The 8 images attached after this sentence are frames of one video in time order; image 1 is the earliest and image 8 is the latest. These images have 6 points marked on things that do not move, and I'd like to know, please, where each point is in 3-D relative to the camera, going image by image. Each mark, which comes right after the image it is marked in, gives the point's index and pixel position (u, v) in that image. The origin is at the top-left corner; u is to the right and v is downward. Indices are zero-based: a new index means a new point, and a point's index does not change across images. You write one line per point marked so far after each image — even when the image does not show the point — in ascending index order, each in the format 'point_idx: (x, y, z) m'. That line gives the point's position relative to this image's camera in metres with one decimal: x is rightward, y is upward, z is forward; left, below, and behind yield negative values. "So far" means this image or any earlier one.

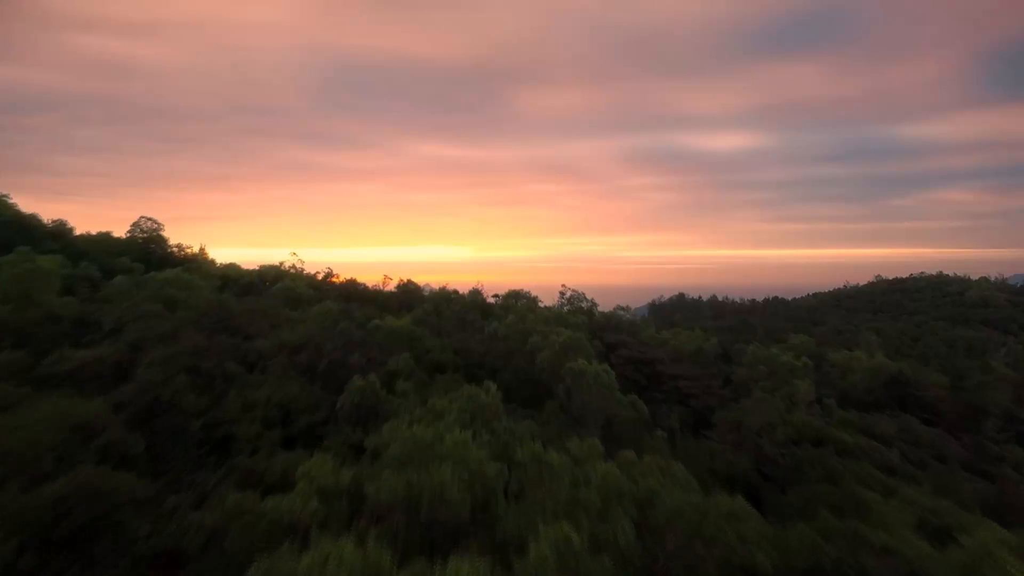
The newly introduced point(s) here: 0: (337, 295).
0: (-6.2, -0.3, +11.7) m
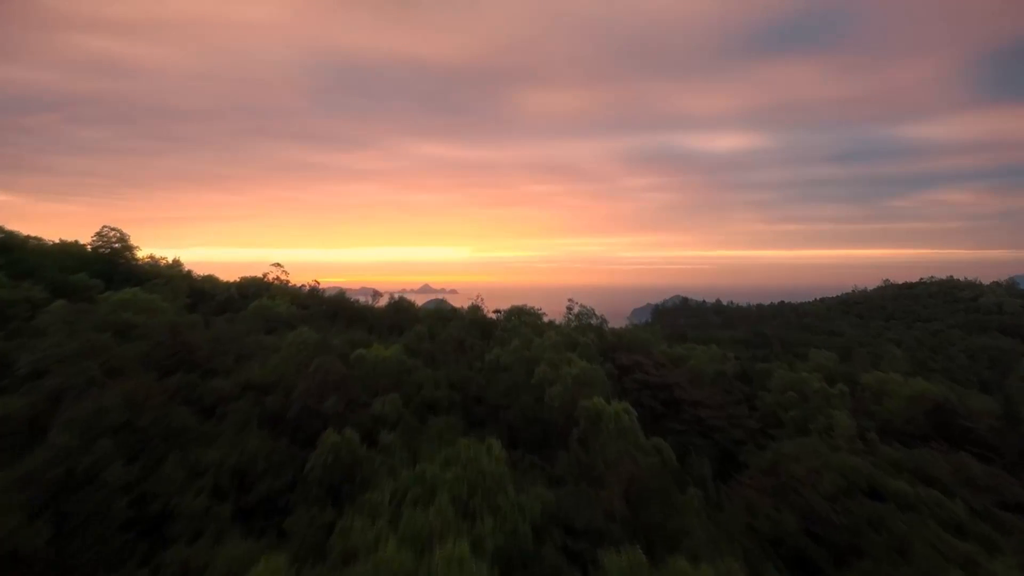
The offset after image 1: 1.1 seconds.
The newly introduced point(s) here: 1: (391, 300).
0: (-6.1, -0.8, +10.6) m
1: (-3.9, -0.5, +10.7) m
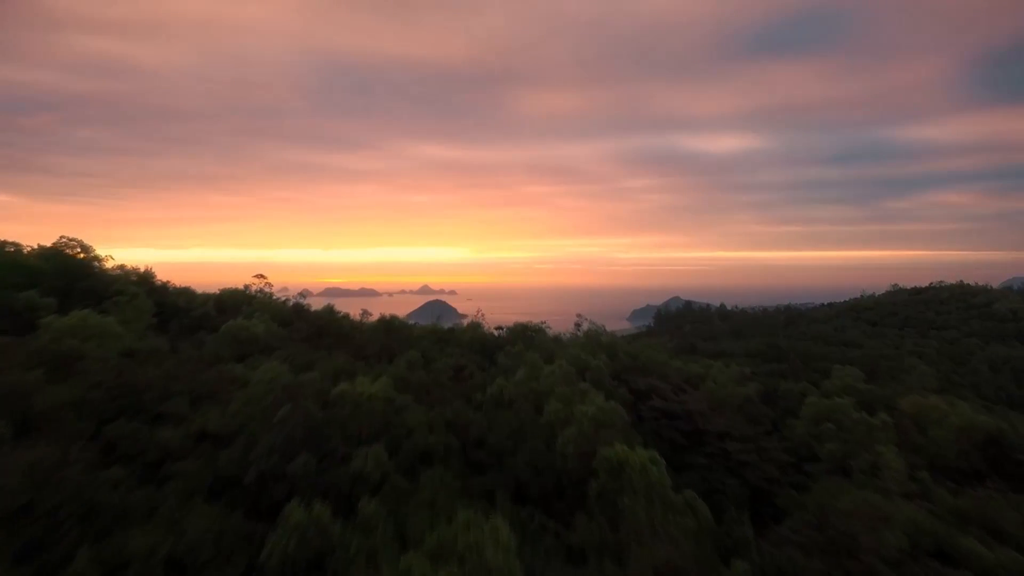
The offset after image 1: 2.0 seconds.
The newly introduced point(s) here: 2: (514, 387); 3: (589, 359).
0: (-6.0, -1.3, +9.5) m
1: (-3.8, -1.0, +9.7) m
2: (0.0, -2.2, +7.2) m
3: (+2.3, -2.1, +9.7) m
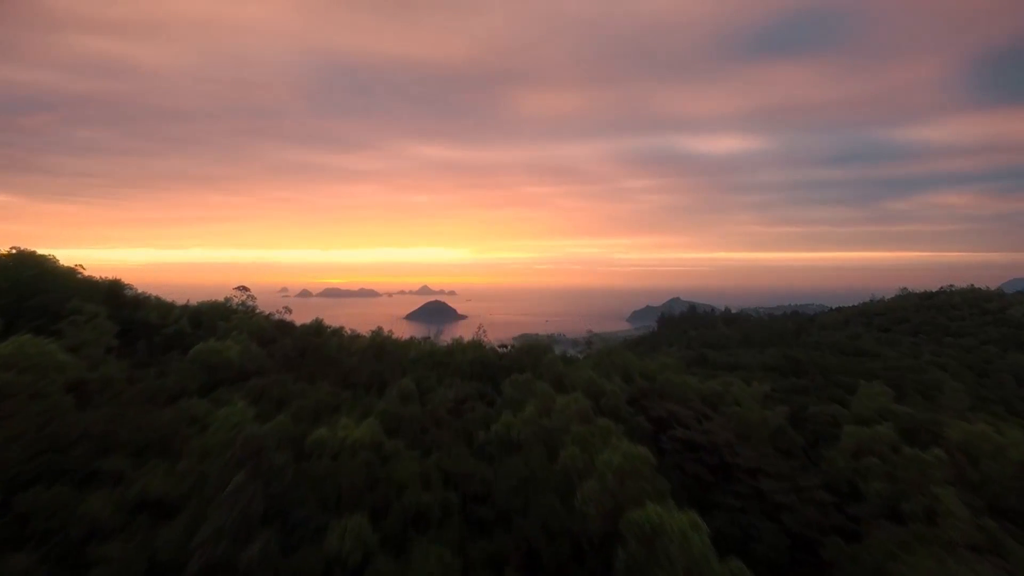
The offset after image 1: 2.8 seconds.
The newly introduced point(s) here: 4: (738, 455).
0: (-5.8, -1.7, +8.5) m
1: (-3.6, -1.4, +8.7) m
2: (+0.2, -2.6, +6.2) m
3: (+2.4, -2.6, +8.7) m
4: (+5.7, -4.2, +8.3) m
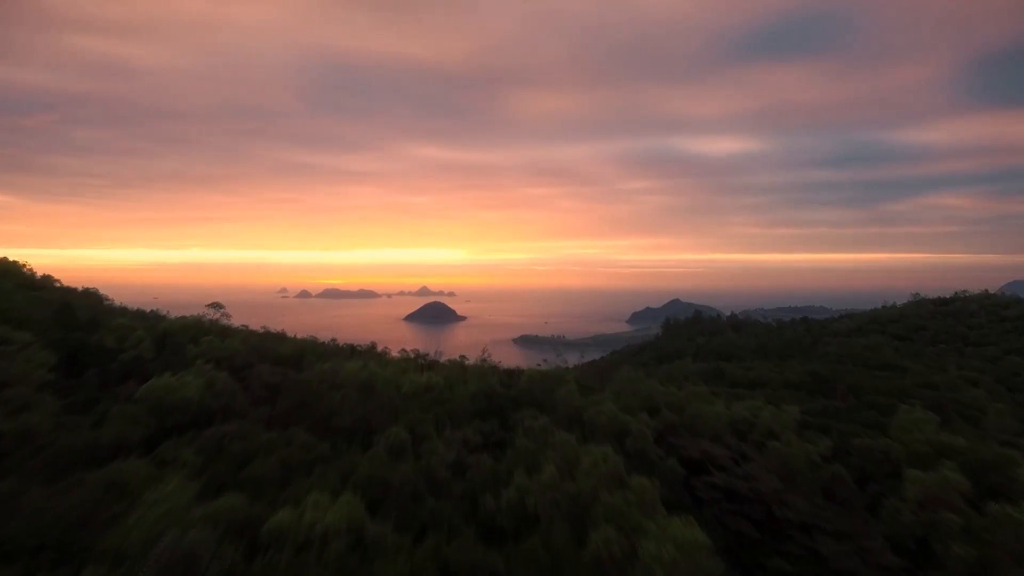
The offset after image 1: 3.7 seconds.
0: (-5.6, -2.2, +7.3) m
1: (-3.4, -2.0, +7.4) m
2: (+0.4, -3.1, +5.0) m
3: (+2.7, -3.1, +7.5) m
4: (+5.9, -4.7, +7.1) m
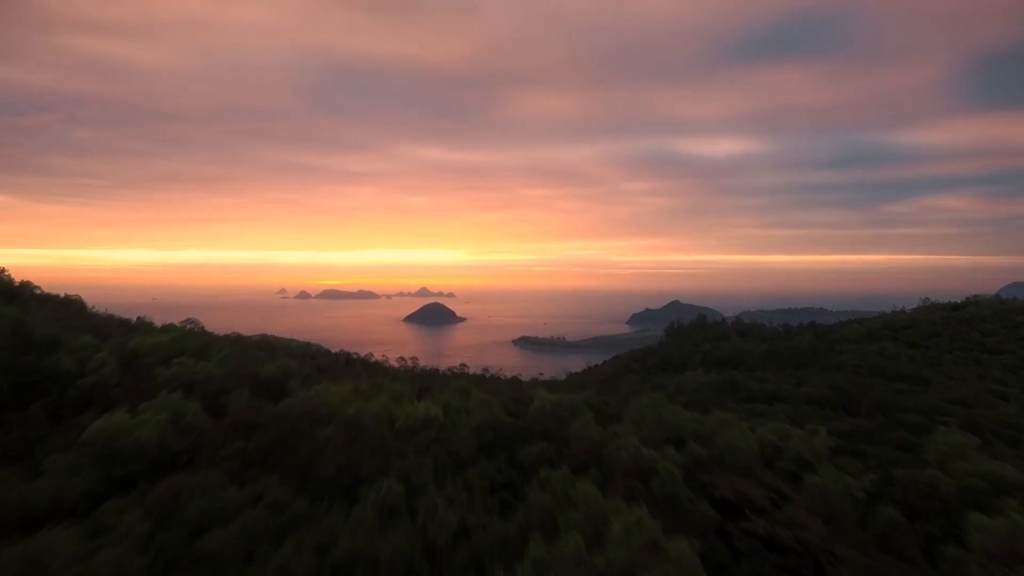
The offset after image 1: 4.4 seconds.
0: (-5.4, -2.6, +6.3) m
1: (-3.2, -2.3, +6.5) m
2: (+0.6, -3.5, +4.1) m
3: (+2.9, -3.5, +6.6) m
4: (+6.1, -5.1, +6.2) m
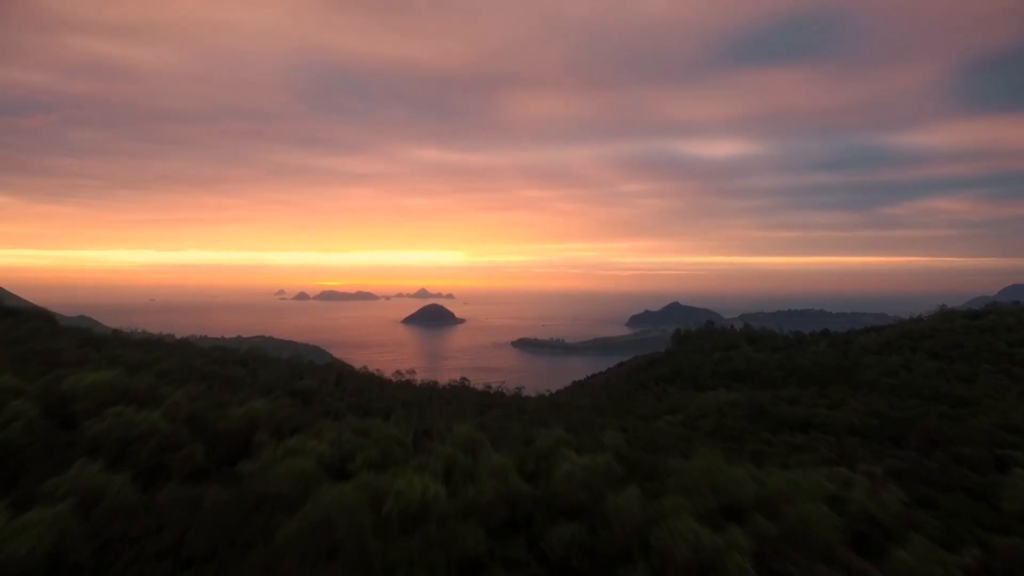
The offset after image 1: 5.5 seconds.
0: (-5.0, -3.2, +4.8) m
1: (-2.8, -3.0, +5.0) m
2: (+1.0, -4.1, +2.5) m
3: (+3.2, -4.1, +5.0) m
4: (+6.5, -5.7, +4.6) m
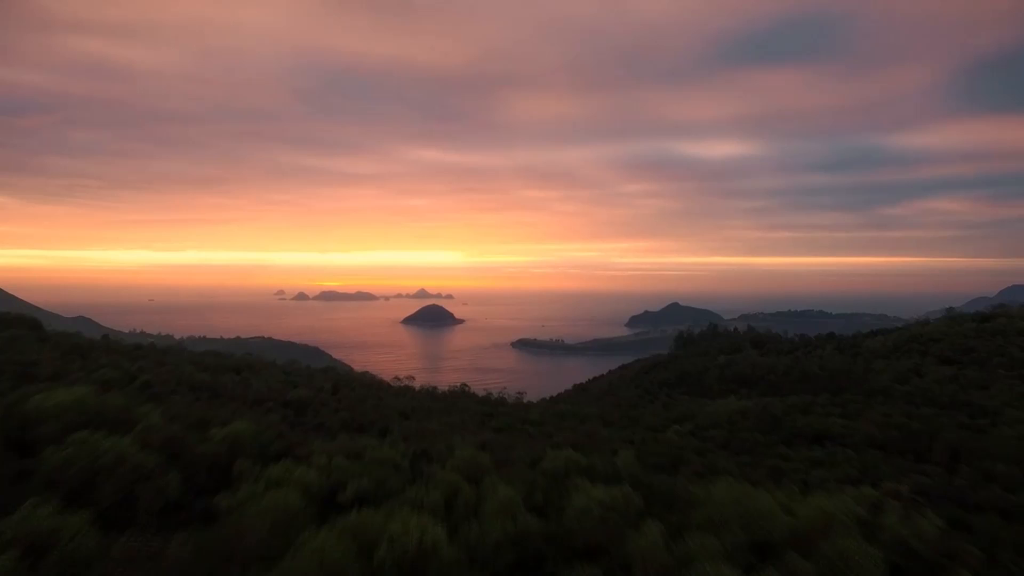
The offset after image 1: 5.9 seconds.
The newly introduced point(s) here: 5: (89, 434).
0: (-4.9, -3.5, +4.1) m
1: (-2.7, -3.2, +4.3) m
2: (+1.1, -4.3, +1.9) m
3: (+3.4, -4.3, +4.4) m
4: (+6.6, -5.9, +4.0) m
5: (-7.7, -2.6, +6.0) m
